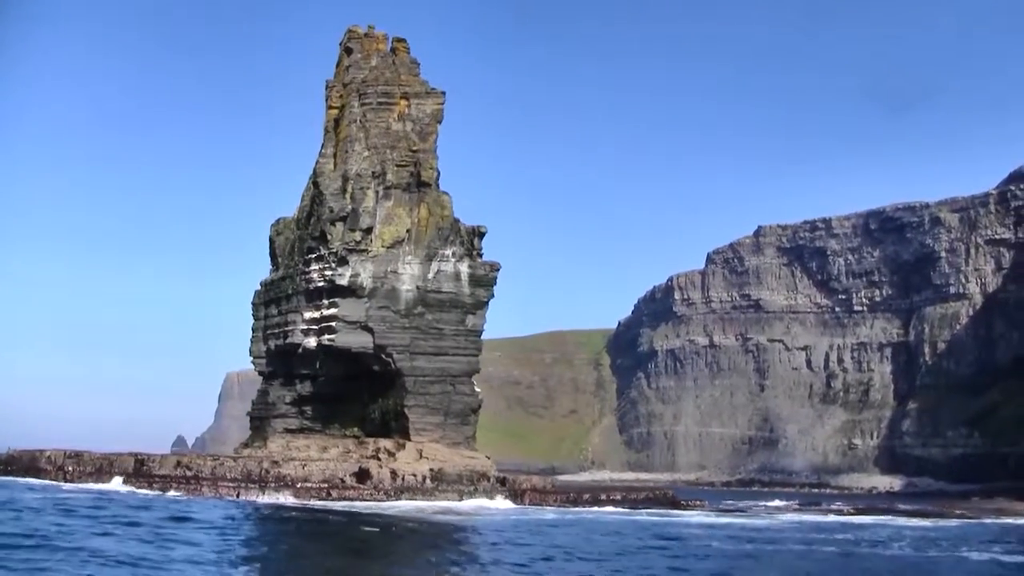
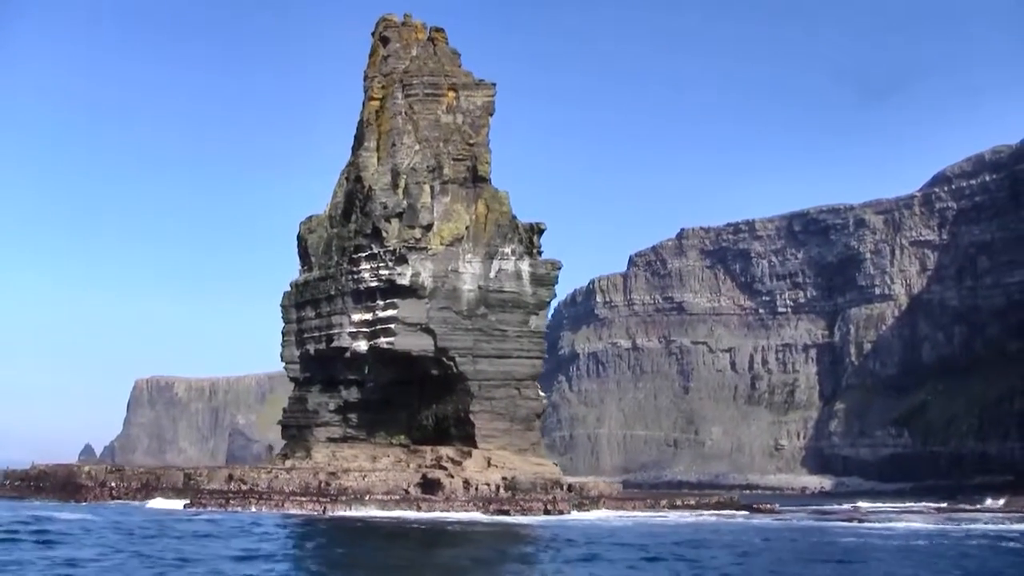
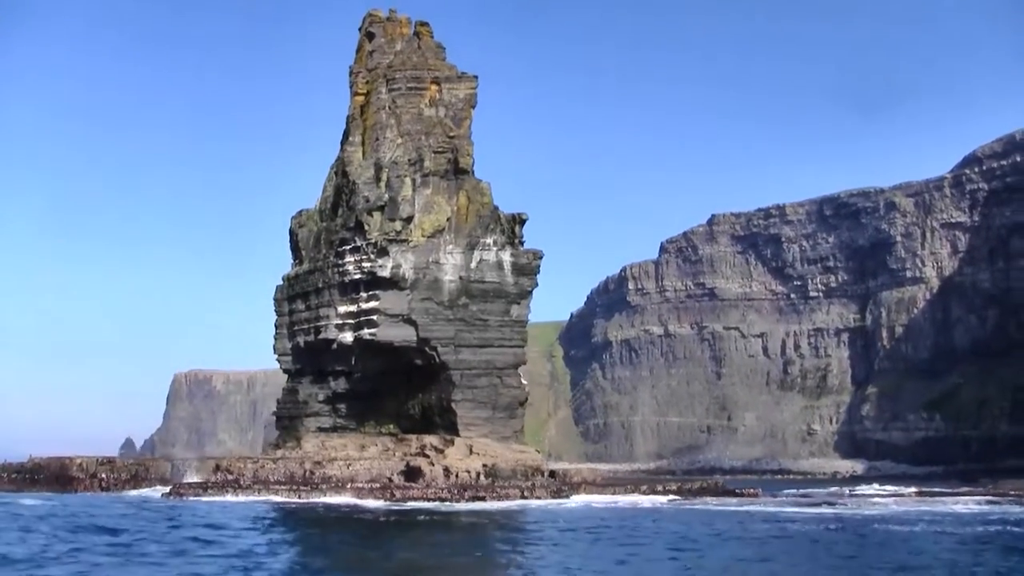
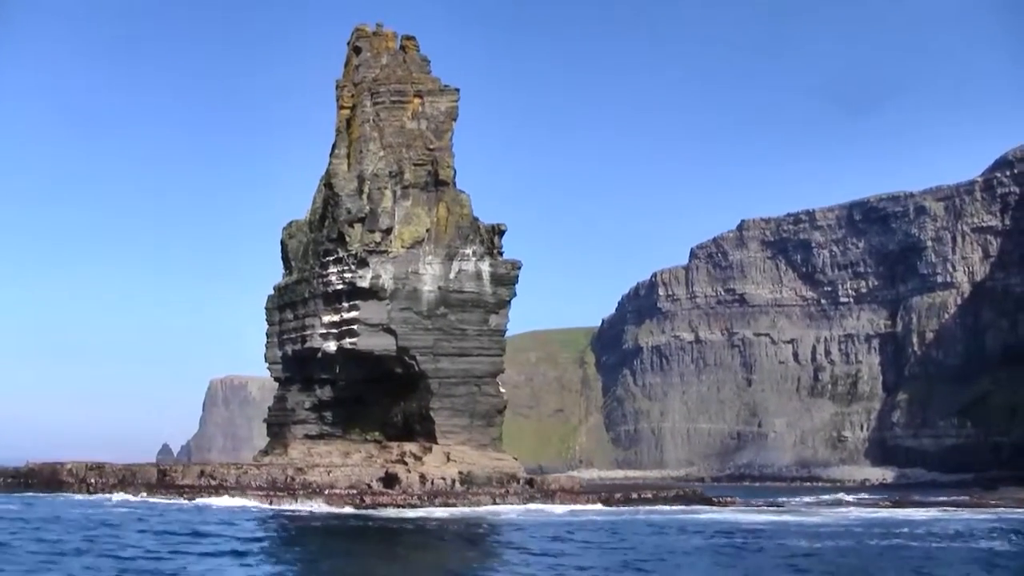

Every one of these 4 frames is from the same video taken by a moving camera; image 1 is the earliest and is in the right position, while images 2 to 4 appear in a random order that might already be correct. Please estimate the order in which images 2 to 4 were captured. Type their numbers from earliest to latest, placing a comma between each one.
4, 3, 2
